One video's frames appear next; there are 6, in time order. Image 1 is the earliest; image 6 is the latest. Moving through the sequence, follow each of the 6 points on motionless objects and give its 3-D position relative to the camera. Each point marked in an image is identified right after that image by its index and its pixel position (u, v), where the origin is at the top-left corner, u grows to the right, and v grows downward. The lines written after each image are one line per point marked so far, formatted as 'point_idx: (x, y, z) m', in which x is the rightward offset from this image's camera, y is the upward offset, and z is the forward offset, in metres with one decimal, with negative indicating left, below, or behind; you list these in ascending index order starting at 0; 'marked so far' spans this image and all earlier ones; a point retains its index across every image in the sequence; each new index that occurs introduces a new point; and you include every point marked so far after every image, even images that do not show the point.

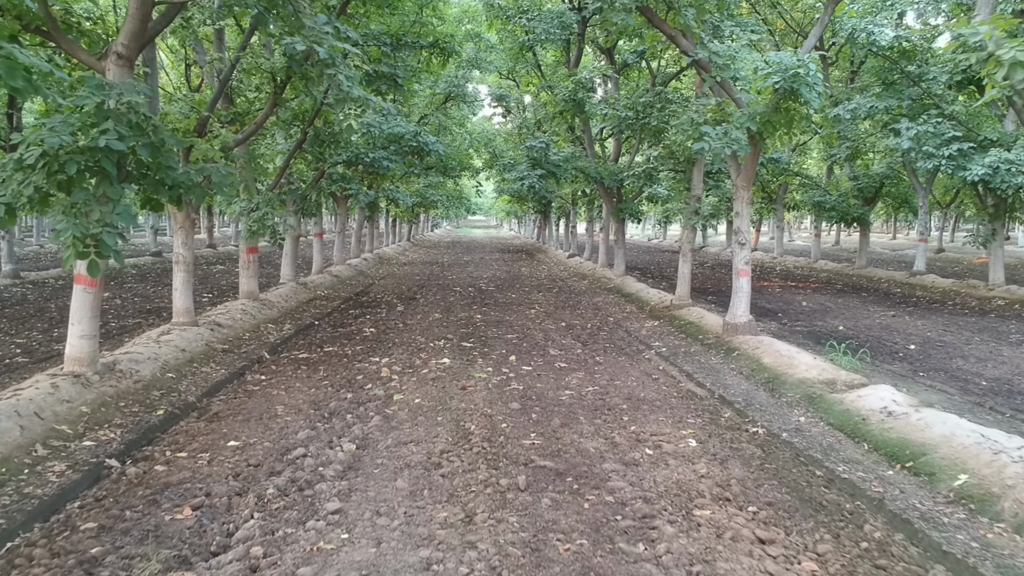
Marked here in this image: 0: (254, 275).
0: (-3.3, +0.2, +11.1) m
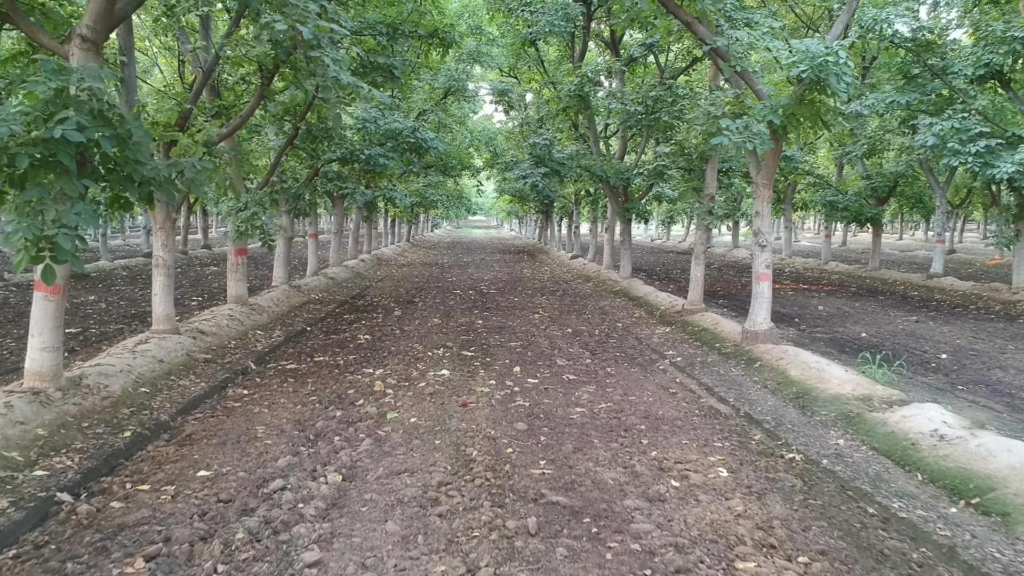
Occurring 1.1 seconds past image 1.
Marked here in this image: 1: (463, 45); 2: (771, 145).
0: (-3.3, +0.1, +10.5) m
1: (-0.9, +4.6, +16.2) m
2: (+2.3, +1.3, +7.6) m
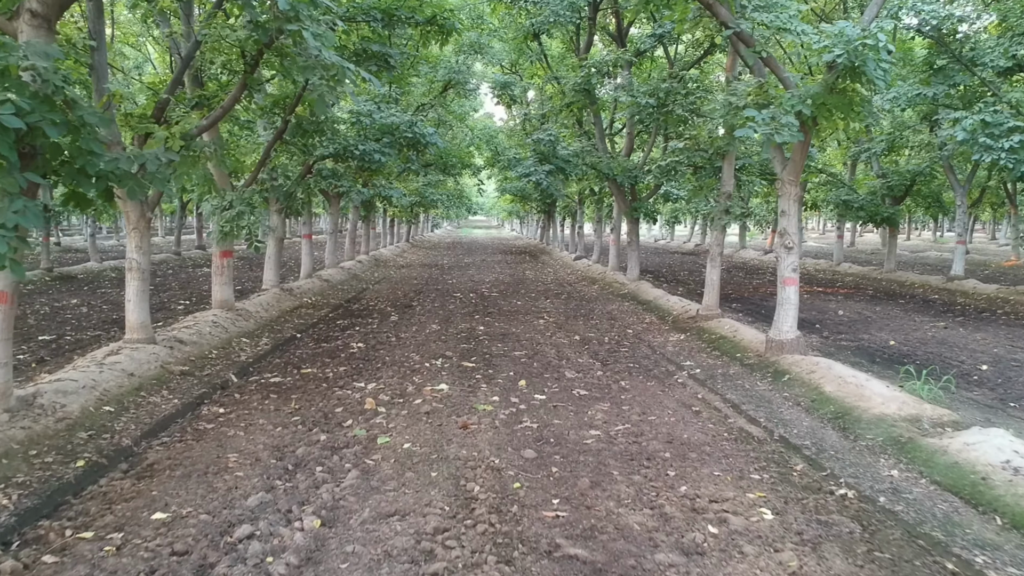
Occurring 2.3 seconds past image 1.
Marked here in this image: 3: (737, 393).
0: (-3.3, +0.1, +9.9) m
1: (-0.9, +4.6, +15.6) m
2: (+2.3, +1.2, +7.0) m
3: (+1.7, -0.8, +6.6) m
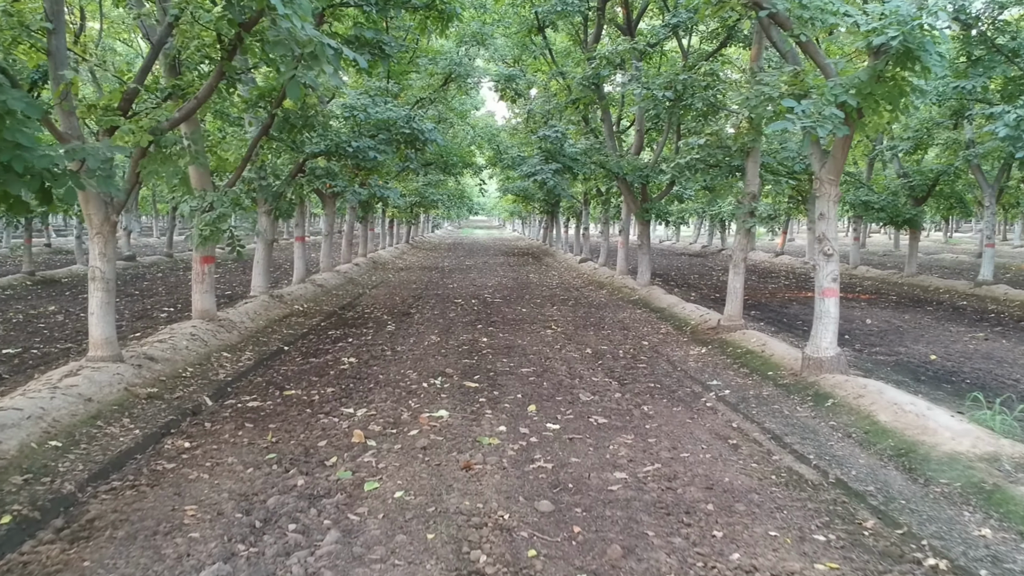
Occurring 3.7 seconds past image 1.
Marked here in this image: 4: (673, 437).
0: (-3.2, 0.0, +9.1) m
1: (-0.8, +4.5, +14.8) m
2: (+2.4, +1.1, +6.2) m
3: (+1.8, -0.9, +5.8) m
4: (+1.0, -0.9, +5.3) m
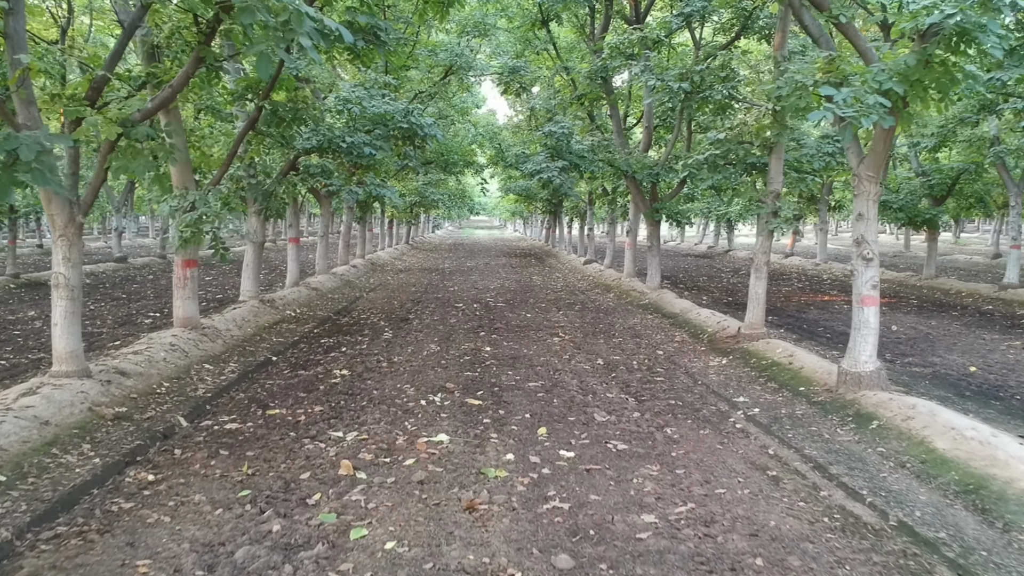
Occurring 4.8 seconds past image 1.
0: (-3.2, -0.1, +8.5) m
1: (-0.7, +4.5, +14.2) m
2: (+2.5, +1.1, +5.5) m
3: (+1.8, -1.0, +5.1) m
4: (+1.0, -1.0, +4.7) m
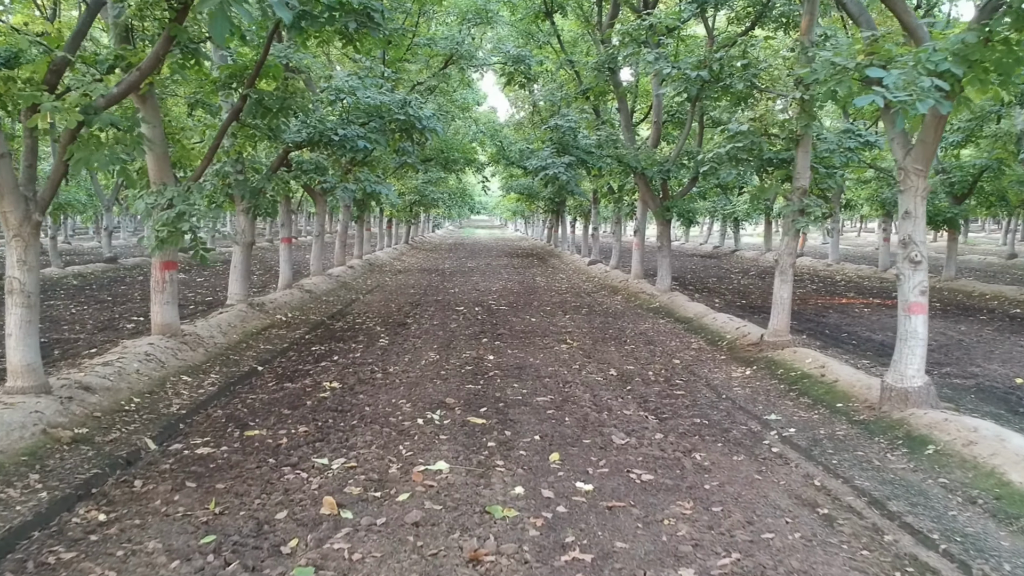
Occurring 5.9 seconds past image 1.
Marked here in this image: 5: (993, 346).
0: (-3.1, -0.1, +7.8) m
1: (-0.7, +4.4, +13.5) m
2: (+2.5, +1.0, +4.9) m
3: (+1.9, -1.0, +4.5) m
4: (+1.1, -1.0, +4.0) m
5: (+5.1, -0.6, +9.2) m
